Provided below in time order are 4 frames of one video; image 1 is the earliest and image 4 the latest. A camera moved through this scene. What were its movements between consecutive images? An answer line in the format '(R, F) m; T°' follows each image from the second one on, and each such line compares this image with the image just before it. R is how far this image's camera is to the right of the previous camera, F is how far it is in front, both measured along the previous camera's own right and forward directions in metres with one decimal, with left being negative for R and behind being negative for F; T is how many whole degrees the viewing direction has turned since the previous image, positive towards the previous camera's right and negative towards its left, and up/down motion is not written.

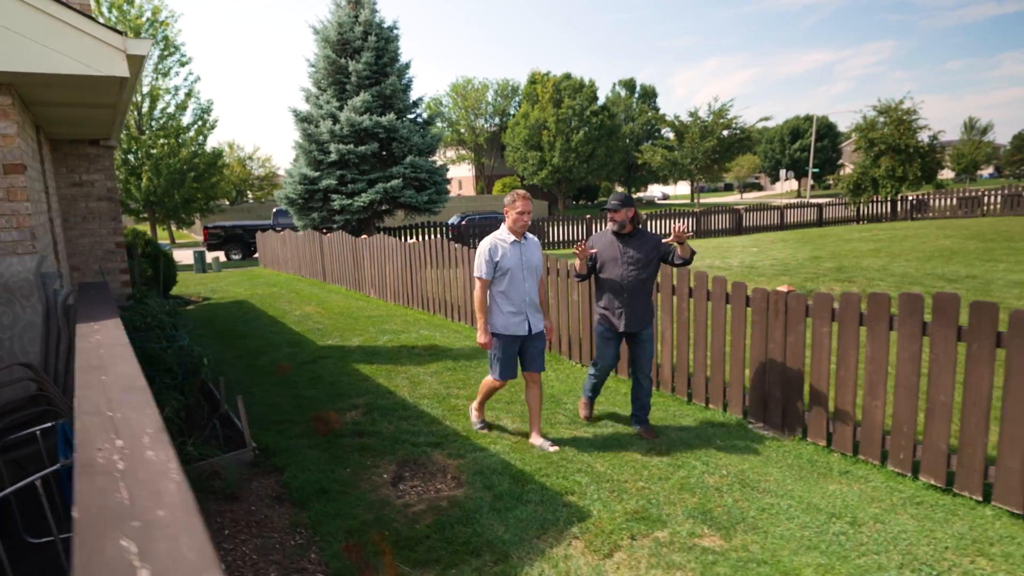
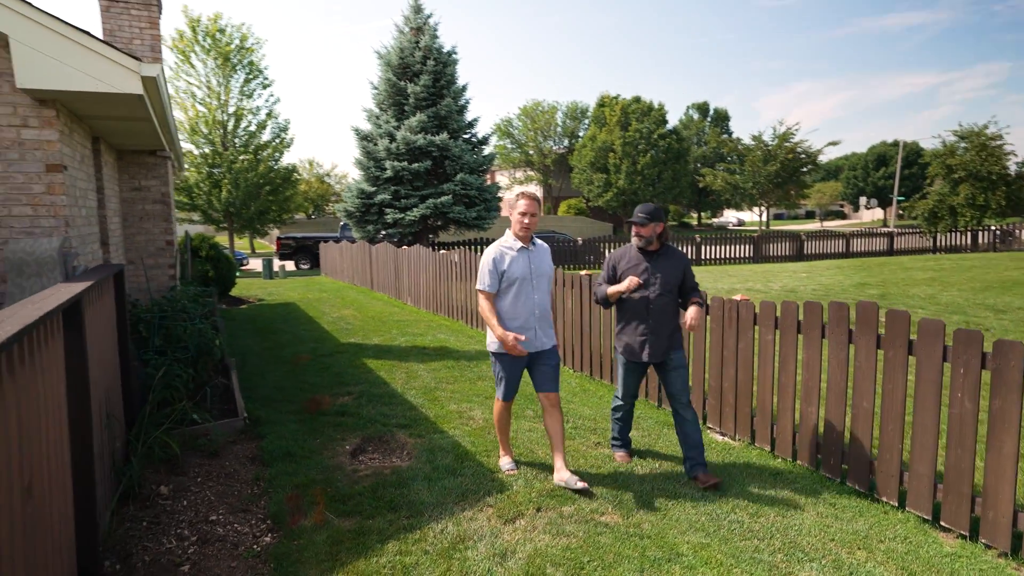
(+0.9, -0.4) m; -7°
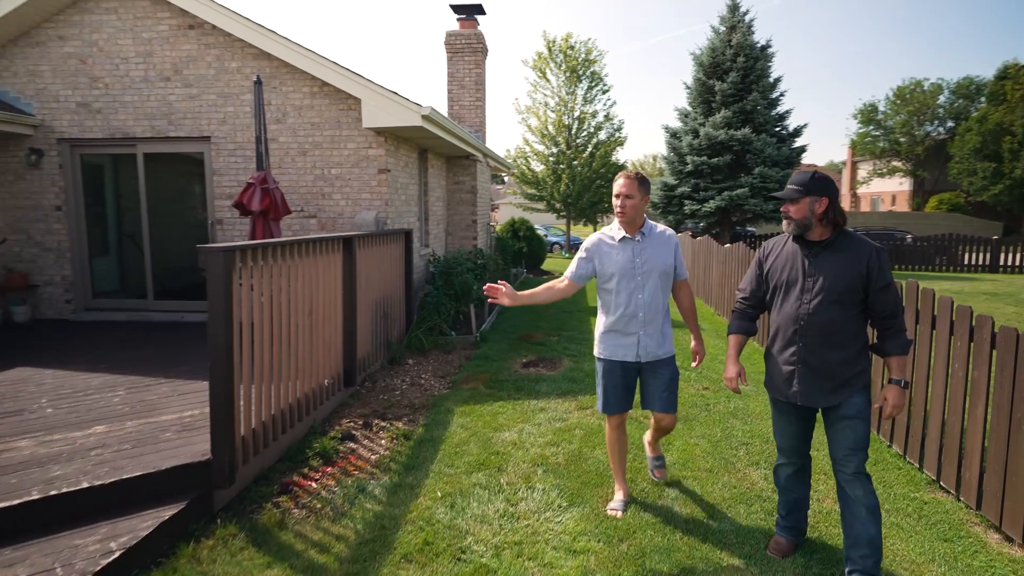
(+2.2, -1.2) m; -31°
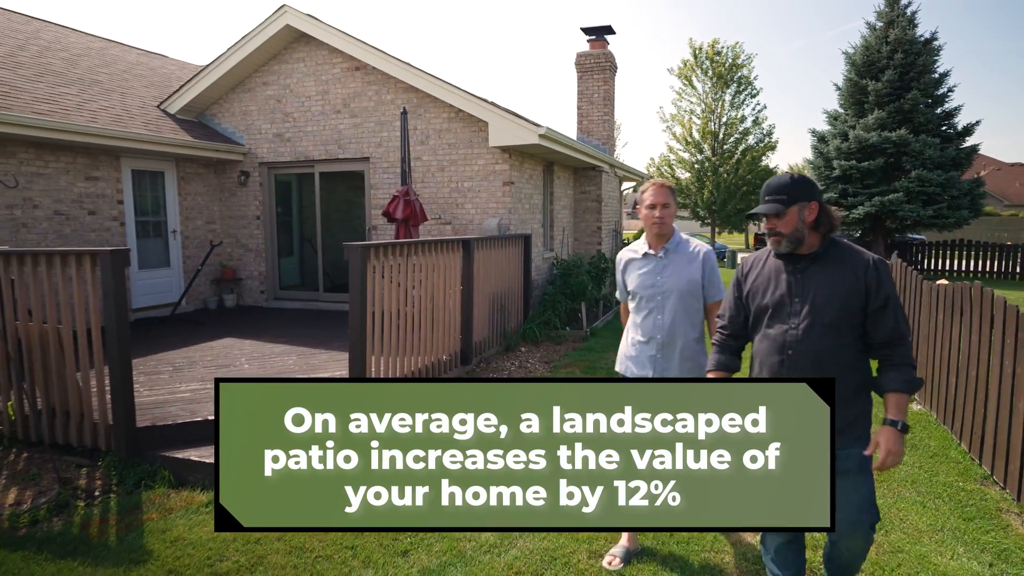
(+0.6, -0.8) m; -14°
